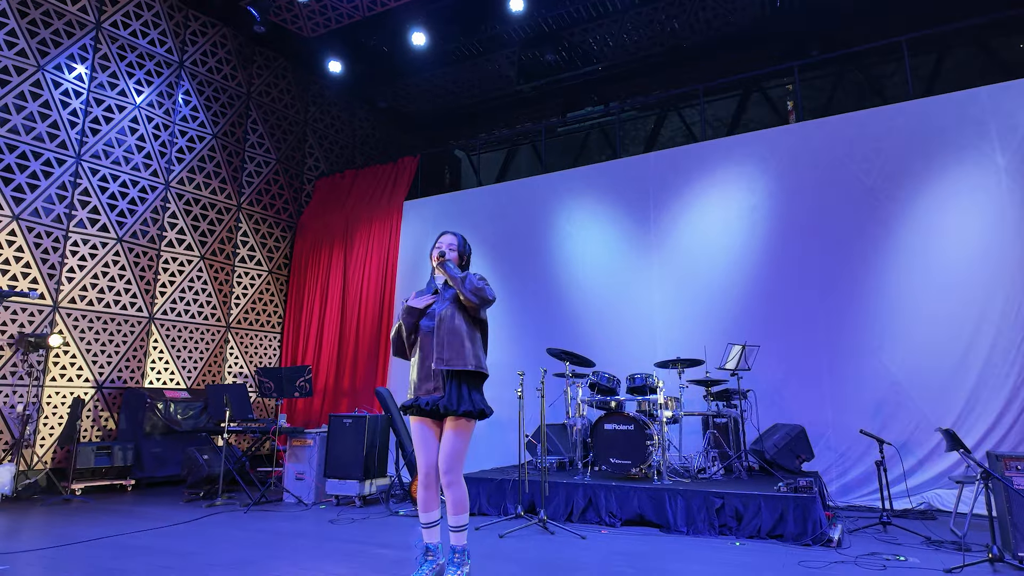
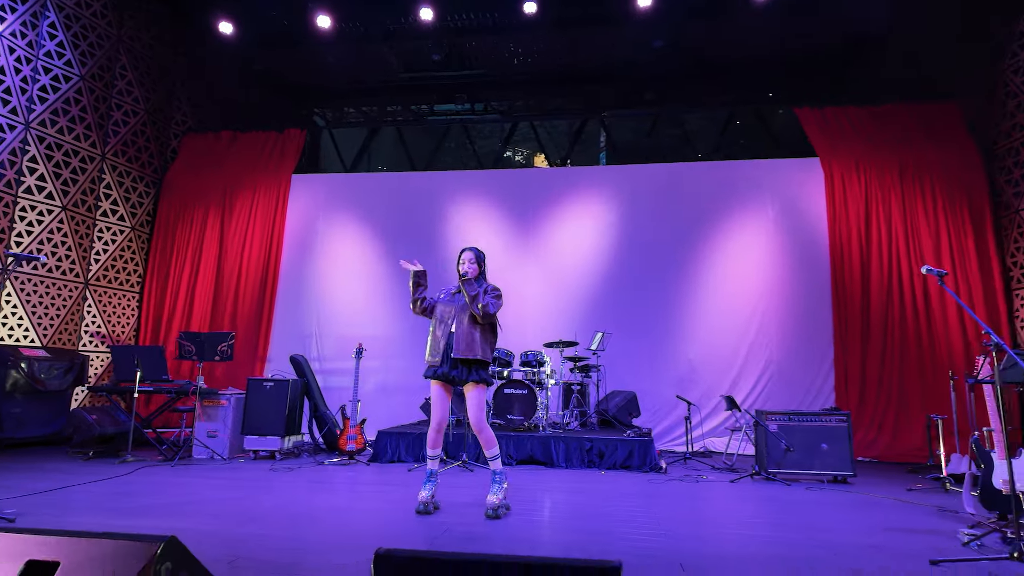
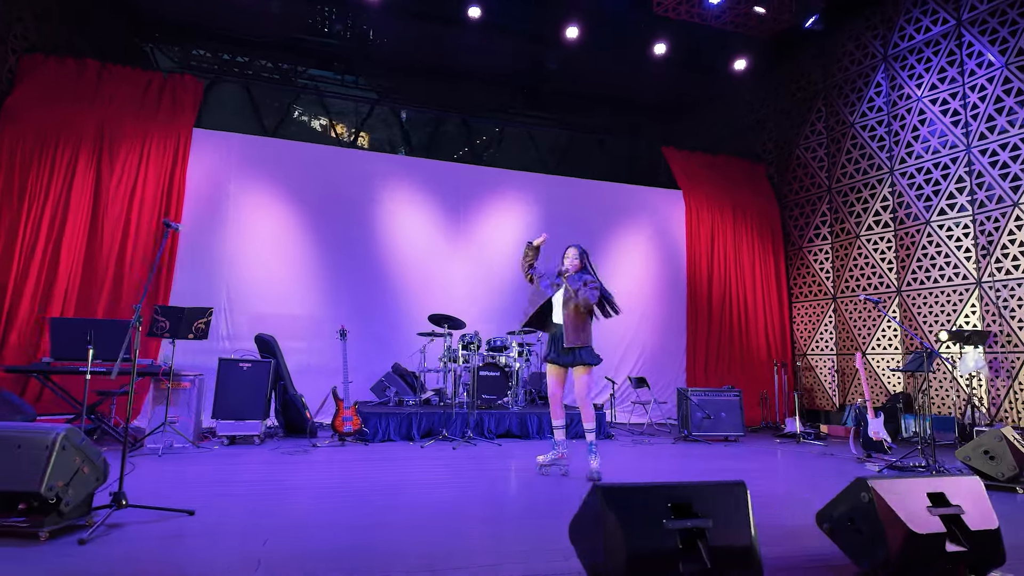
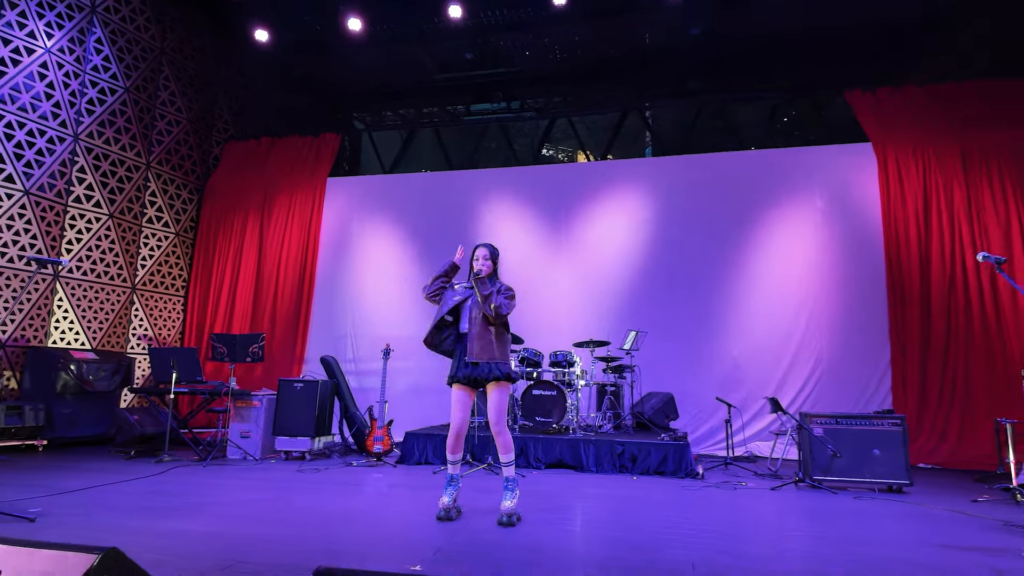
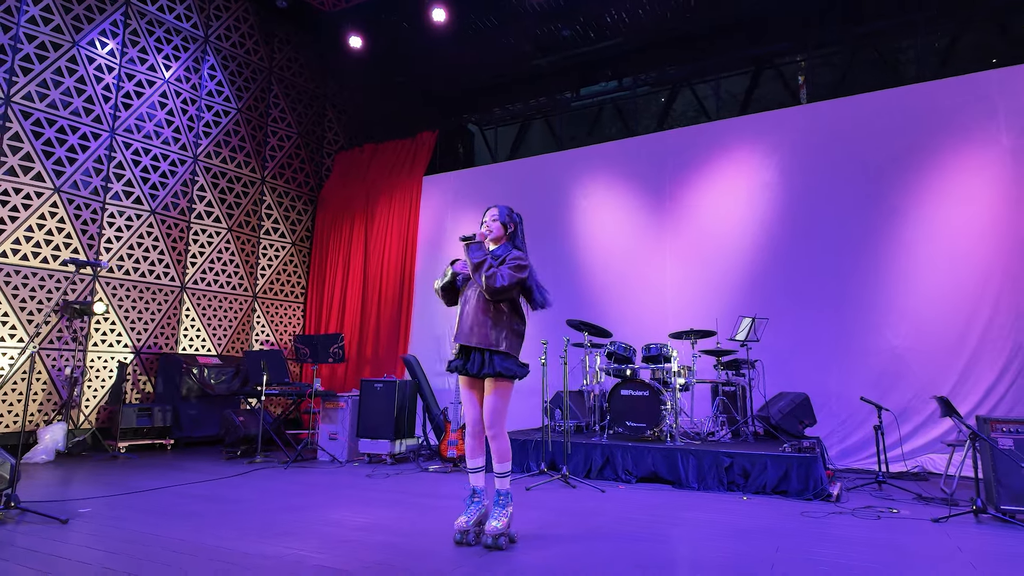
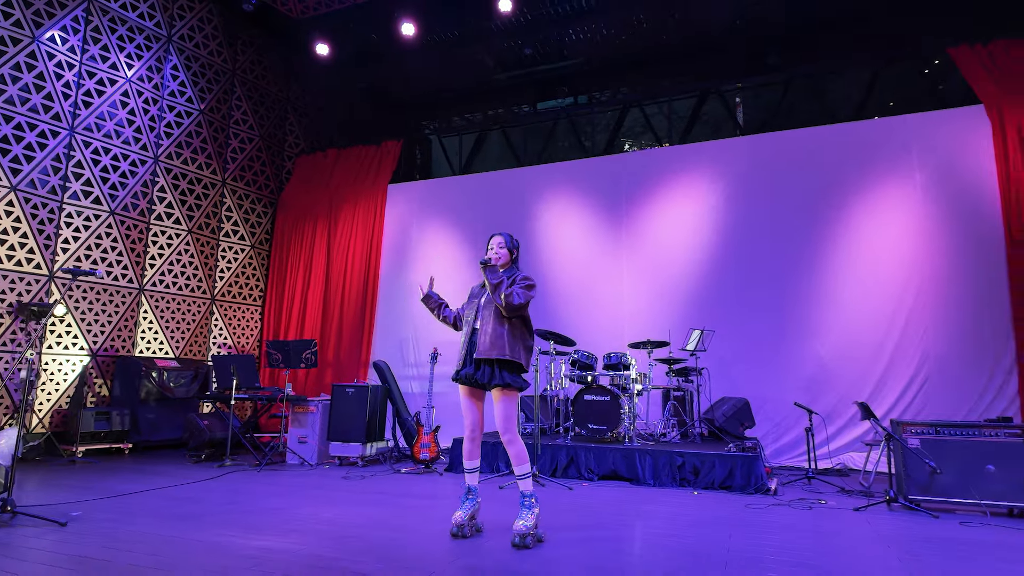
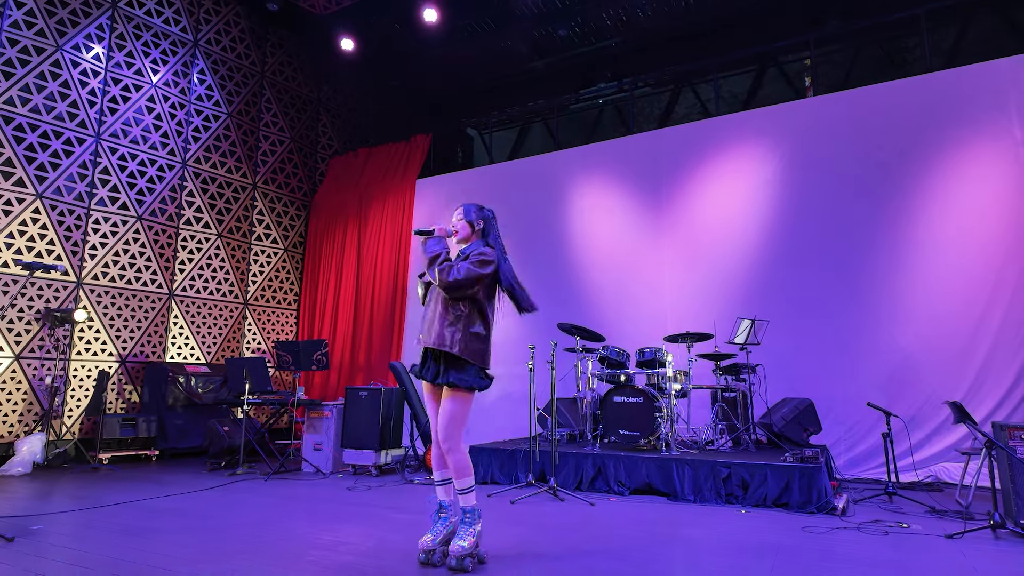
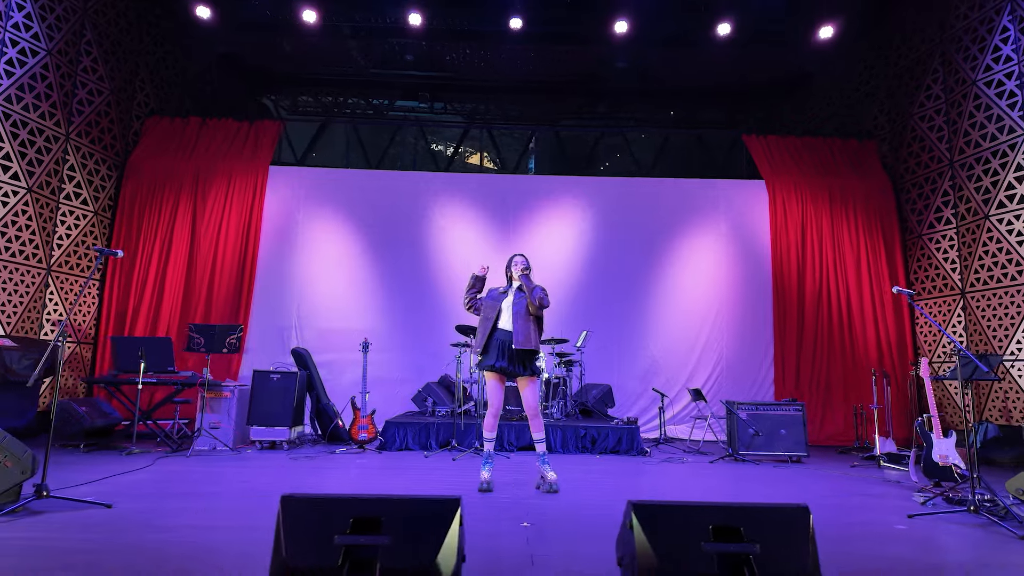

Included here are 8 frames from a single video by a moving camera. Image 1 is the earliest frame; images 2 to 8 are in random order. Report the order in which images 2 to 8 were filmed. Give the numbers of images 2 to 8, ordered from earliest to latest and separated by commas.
7, 5, 6, 4, 2, 8, 3
